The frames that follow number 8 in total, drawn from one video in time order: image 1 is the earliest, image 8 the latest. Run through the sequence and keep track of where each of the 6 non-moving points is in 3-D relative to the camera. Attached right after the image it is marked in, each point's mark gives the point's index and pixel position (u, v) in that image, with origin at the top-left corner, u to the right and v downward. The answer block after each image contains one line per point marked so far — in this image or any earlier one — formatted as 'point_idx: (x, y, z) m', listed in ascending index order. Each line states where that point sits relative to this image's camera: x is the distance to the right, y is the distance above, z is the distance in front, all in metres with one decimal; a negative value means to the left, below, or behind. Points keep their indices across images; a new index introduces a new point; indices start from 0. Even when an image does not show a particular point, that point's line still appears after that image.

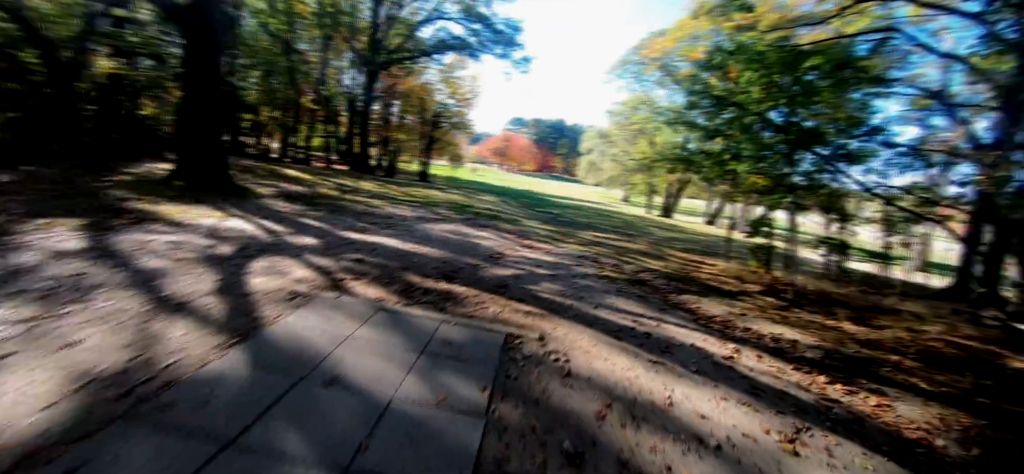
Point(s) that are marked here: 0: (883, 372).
0: (+4.8, -1.7, +5.9) m
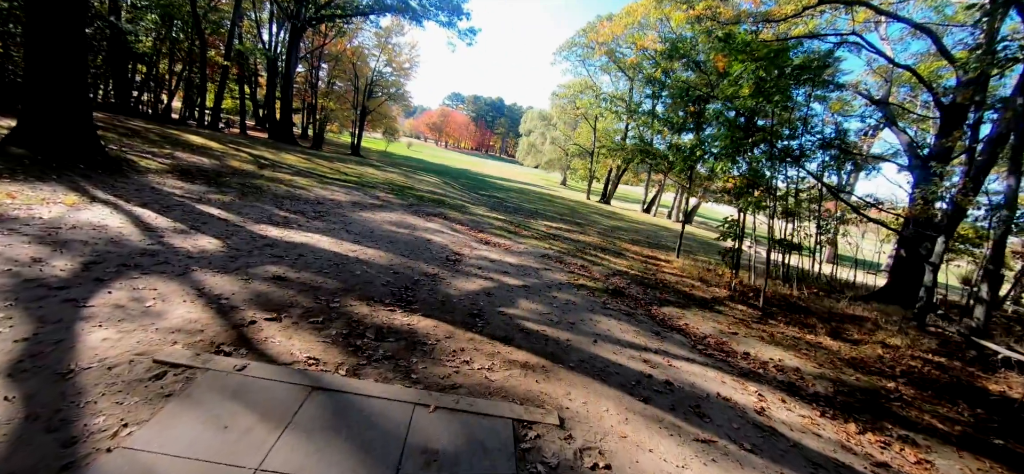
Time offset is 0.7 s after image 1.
0: (+4.5, -2.0, +5.3) m
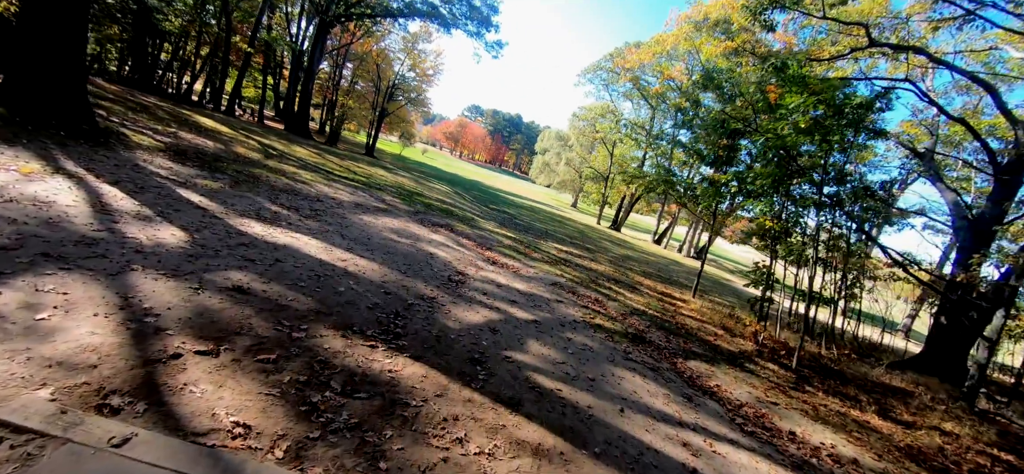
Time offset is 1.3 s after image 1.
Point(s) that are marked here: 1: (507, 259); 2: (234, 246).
0: (+4.4, -2.7, +4.3) m
1: (-0.1, -0.5, +10.2) m
2: (-3.0, -0.1, +4.9) m
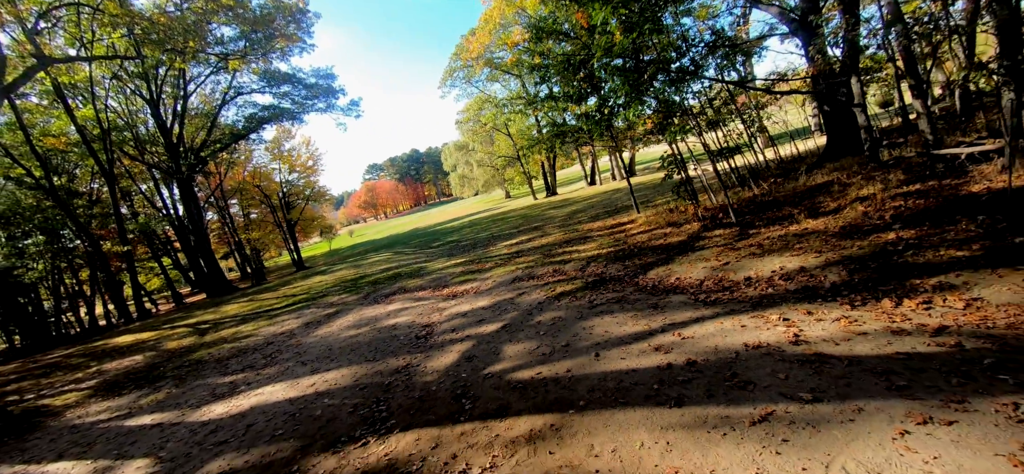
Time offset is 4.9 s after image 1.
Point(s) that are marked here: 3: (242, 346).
0: (+4.4, -0.2, +5.0) m
1: (-1.1, -1.1, +10.4) m
2: (-3.4, -2.2, +4.9) m
3: (-6.2, -2.5, +10.4) m
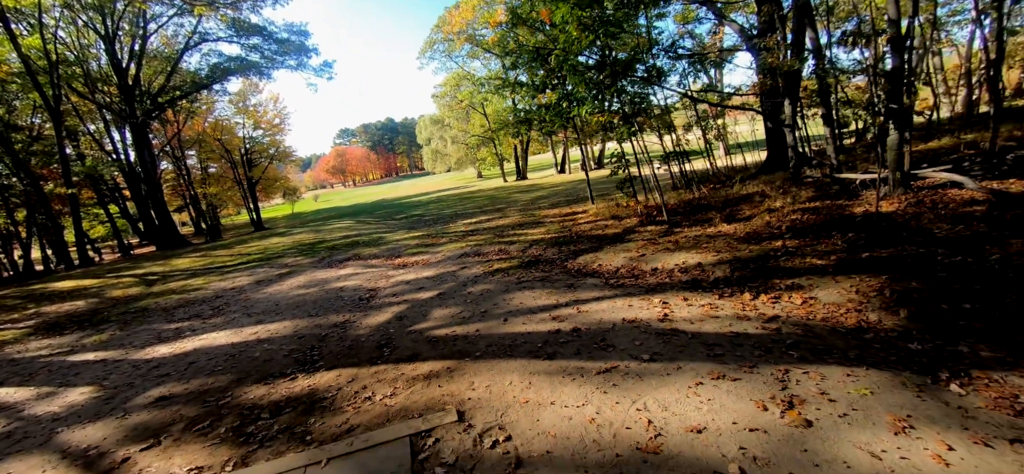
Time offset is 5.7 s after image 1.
0: (+3.5, -0.3, +5.9) m
1: (-2.4, -0.5, +10.9) m
2: (-4.3, -1.6, +5.3) m
3: (-7.6, -1.4, +10.6) m
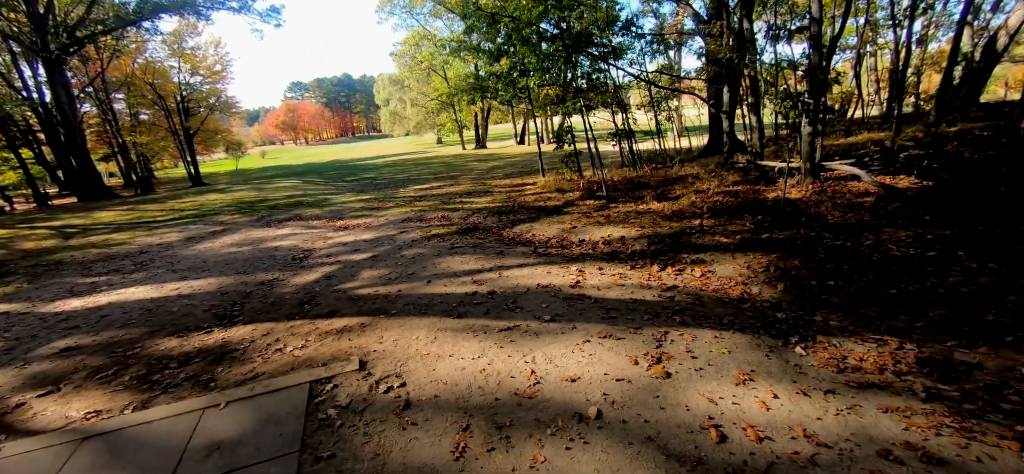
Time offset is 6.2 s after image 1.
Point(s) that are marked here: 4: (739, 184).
0: (+2.6, 0.0, +6.4) m
1: (-3.7, +0.4, +10.9) m
2: (-5.2, -1.0, +5.2) m
3: (-8.9, -0.3, +10.1) m
4: (+4.7, +1.1, +9.3) m
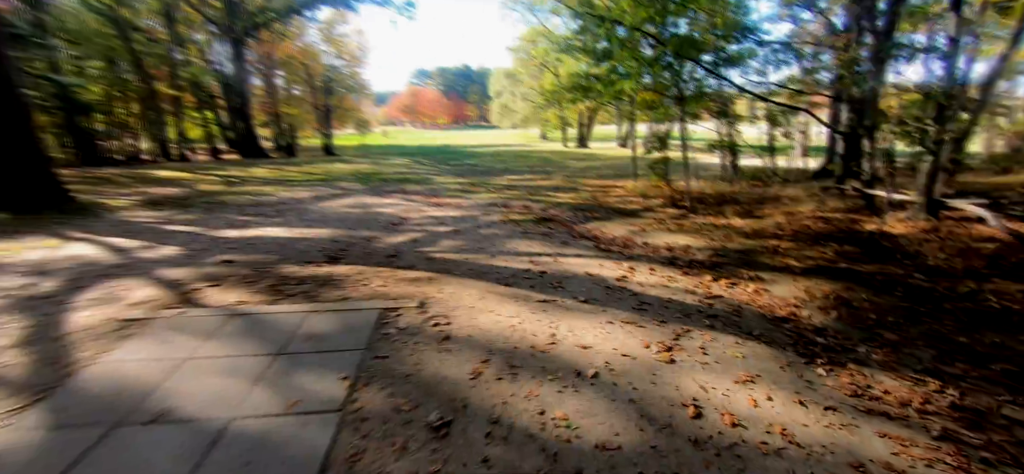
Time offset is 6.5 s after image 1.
0: (+3.5, -0.3, +6.3) m
1: (-1.6, +1.0, +12.0) m
2: (-4.4, -0.1, +6.8) m
3: (-6.9, +1.0, +12.4) m
4: (+6.3, +0.5, +8.8) m
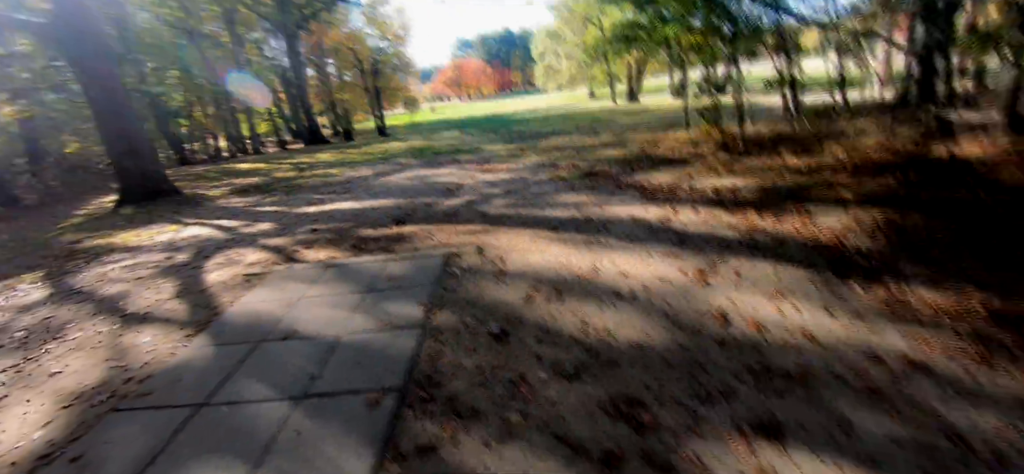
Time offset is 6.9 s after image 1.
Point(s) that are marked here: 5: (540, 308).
0: (+4.2, +0.6, +6.3) m
1: (-0.3, +2.0, +12.5) m
2: (-3.6, +0.3, +7.8) m
3: (-5.5, +1.7, +13.5) m
4: (+7.2, +1.8, +8.3) m
5: (+0.2, -0.5, +3.4) m
